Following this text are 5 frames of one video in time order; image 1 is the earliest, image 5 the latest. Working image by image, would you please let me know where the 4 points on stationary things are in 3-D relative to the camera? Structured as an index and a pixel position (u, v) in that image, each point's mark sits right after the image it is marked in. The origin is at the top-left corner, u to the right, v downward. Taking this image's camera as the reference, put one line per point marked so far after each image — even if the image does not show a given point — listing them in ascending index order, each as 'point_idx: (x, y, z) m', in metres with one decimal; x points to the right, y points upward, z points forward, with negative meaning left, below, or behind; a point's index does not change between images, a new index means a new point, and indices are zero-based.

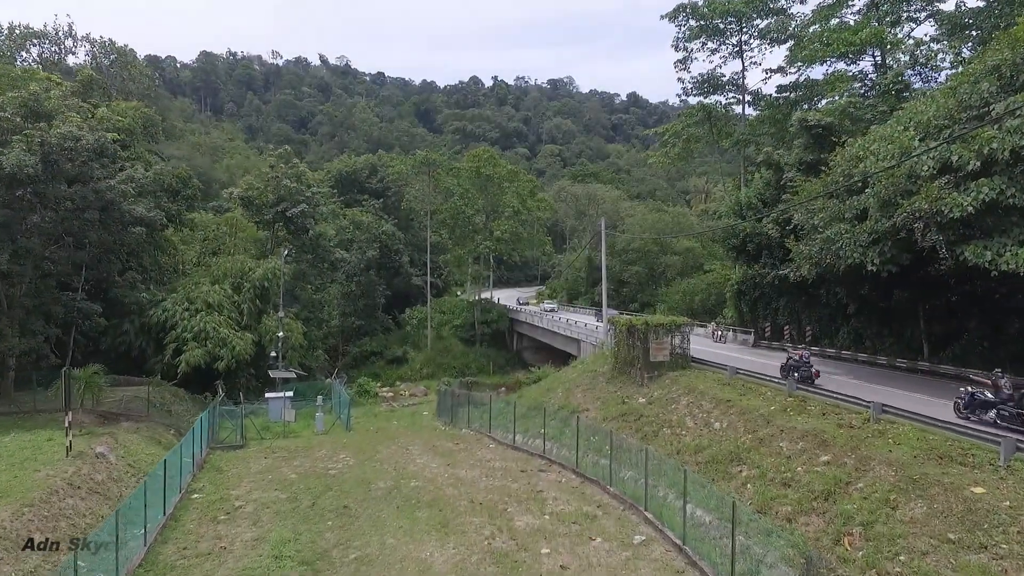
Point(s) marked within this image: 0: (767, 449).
0: (+3.2, -2.0, +13.3) m
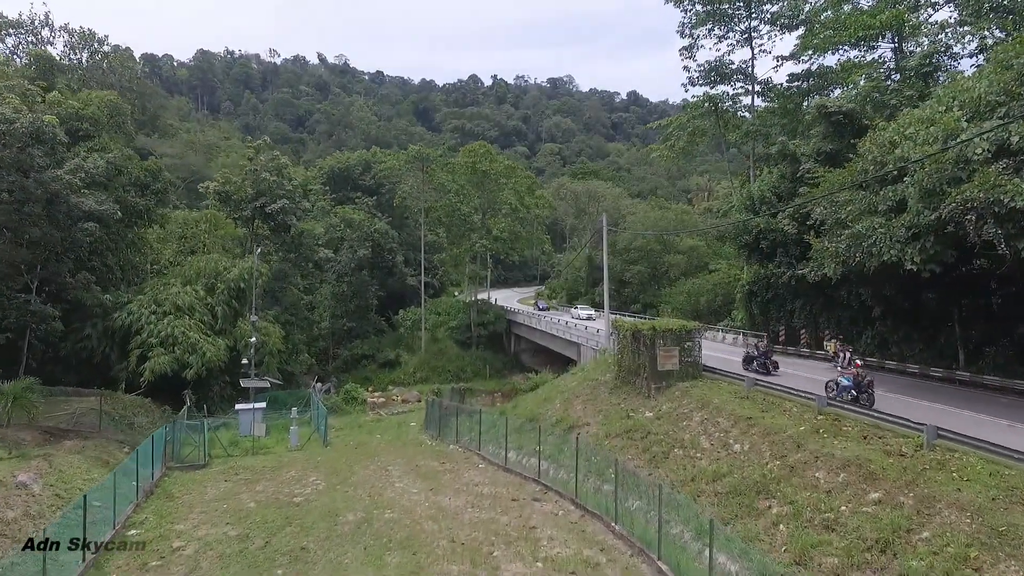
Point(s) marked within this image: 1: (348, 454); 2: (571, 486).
0: (+3.0, -2.0, +11.3) m
1: (-3.0, -3.0, +19.5) m
2: (+0.8, -2.6, +14.3) m
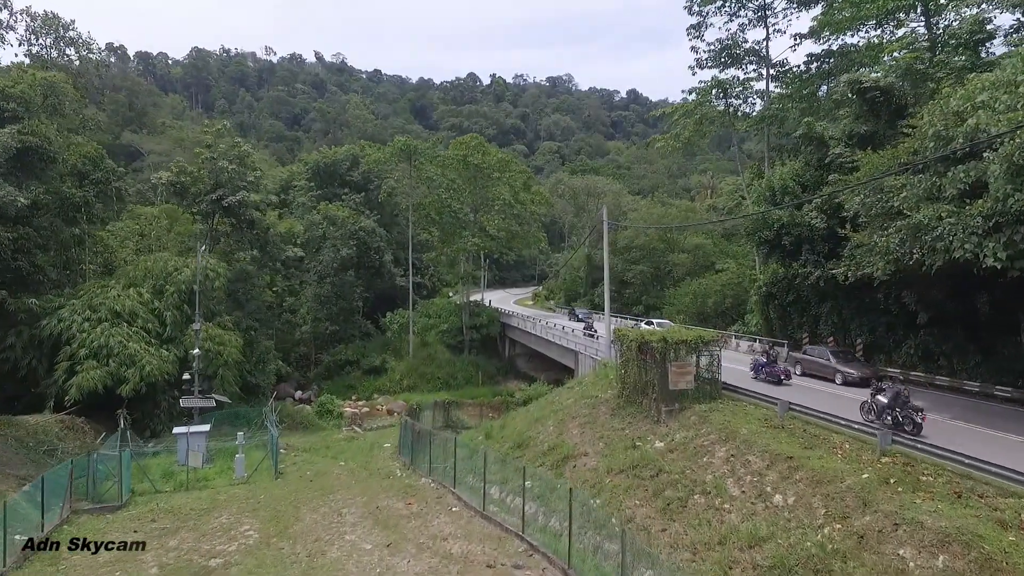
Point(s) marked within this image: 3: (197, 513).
0: (+2.8, -2.1, +8.2) m
1: (-3.2, -3.1, +16.4) m
2: (+0.5, -2.7, +11.2) m
3: (-4.2, -3.0, +14.4) m
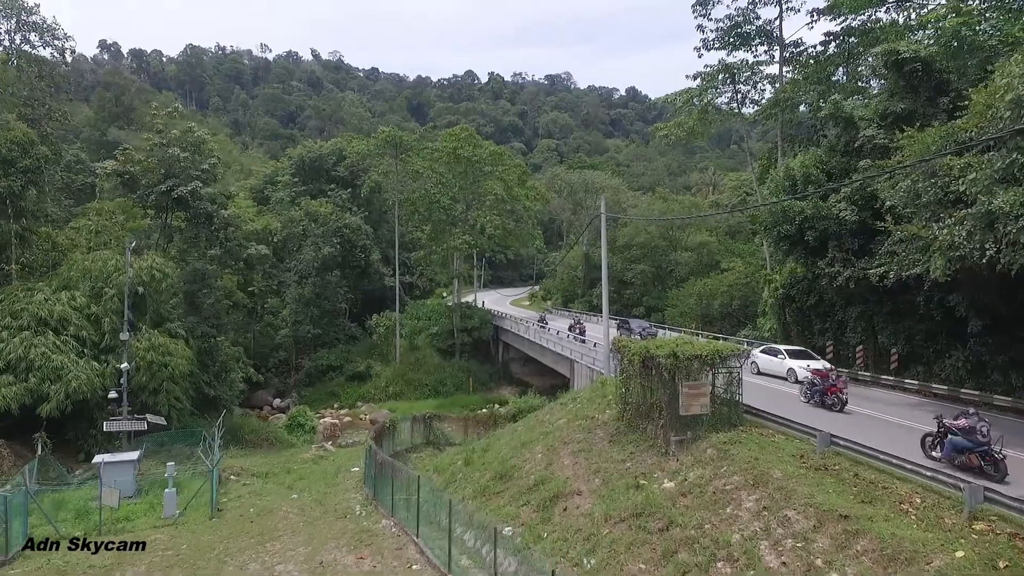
0: (+2.5, -2.1, +5.4) m
1: (-3.5, -3.1, +13.6) m
2: (+0.3, -2.7, +8.4) m
3: (-4.5, -3.1, +11.6) m
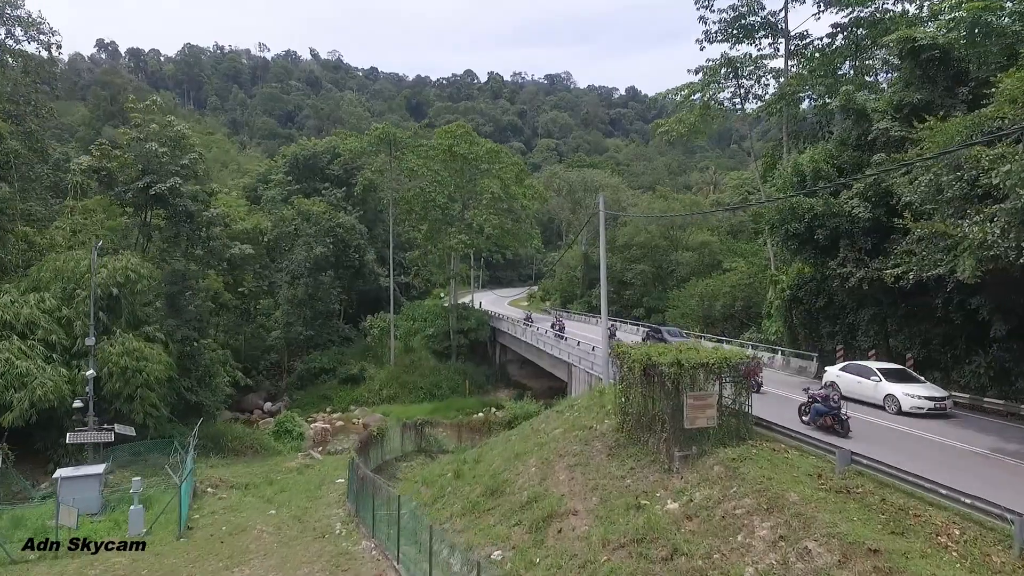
0: (+2.4, -2.2, +4.4) m
1: (-3.6, -3.1, +12.6) m
2: (+0.2, -2.7, +7.4) m
3: (-4.6, -3.1, +10.6) m
